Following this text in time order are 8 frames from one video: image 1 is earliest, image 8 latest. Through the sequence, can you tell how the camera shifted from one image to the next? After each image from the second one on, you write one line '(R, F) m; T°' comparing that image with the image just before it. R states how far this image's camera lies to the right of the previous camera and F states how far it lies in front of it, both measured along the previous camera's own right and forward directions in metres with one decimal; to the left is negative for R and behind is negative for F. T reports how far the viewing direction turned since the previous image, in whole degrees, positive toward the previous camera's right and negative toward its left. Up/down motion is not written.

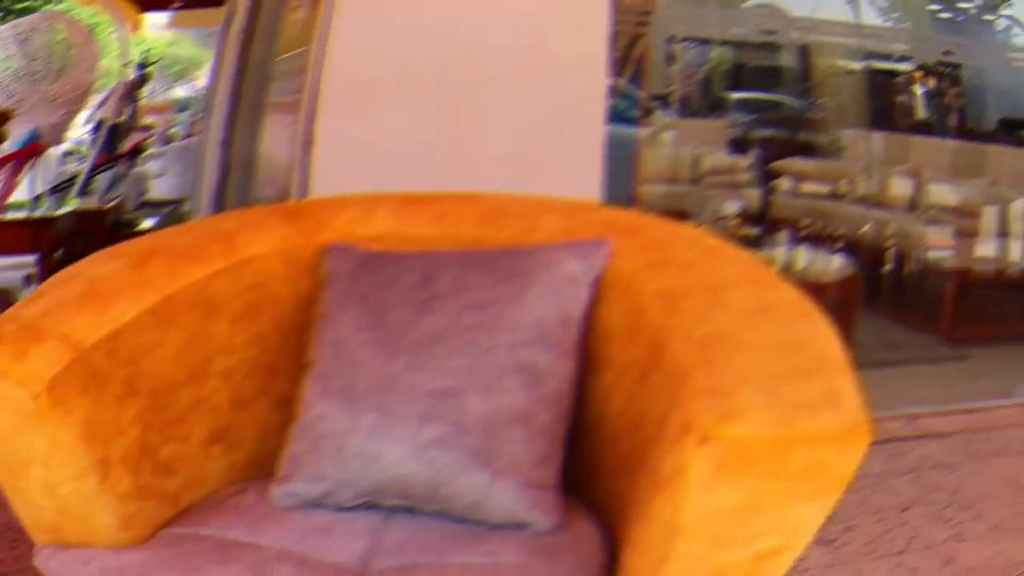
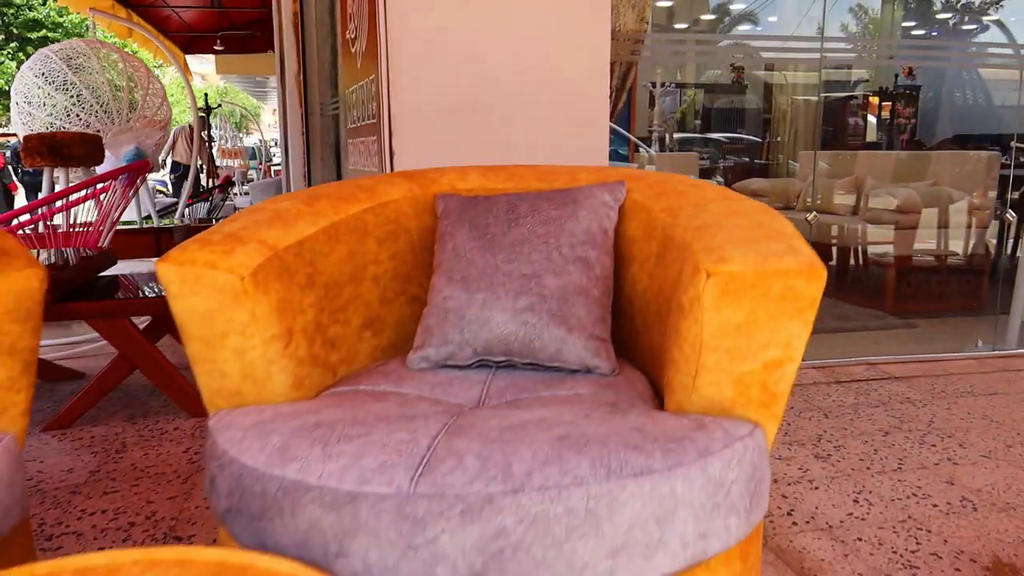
(-0.1, -0.3) m; 0°
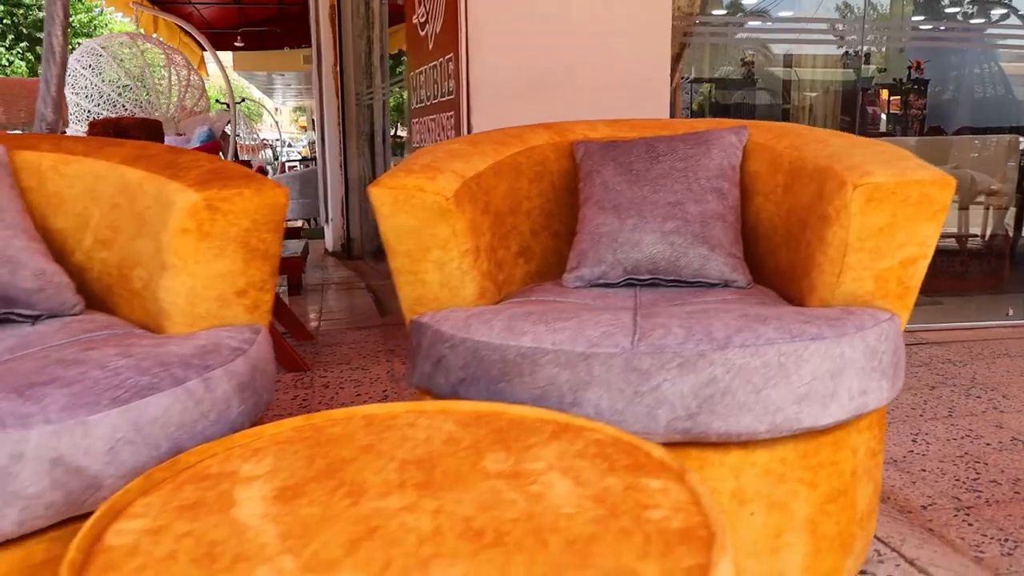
(-0.3, -0.2) m; 0°
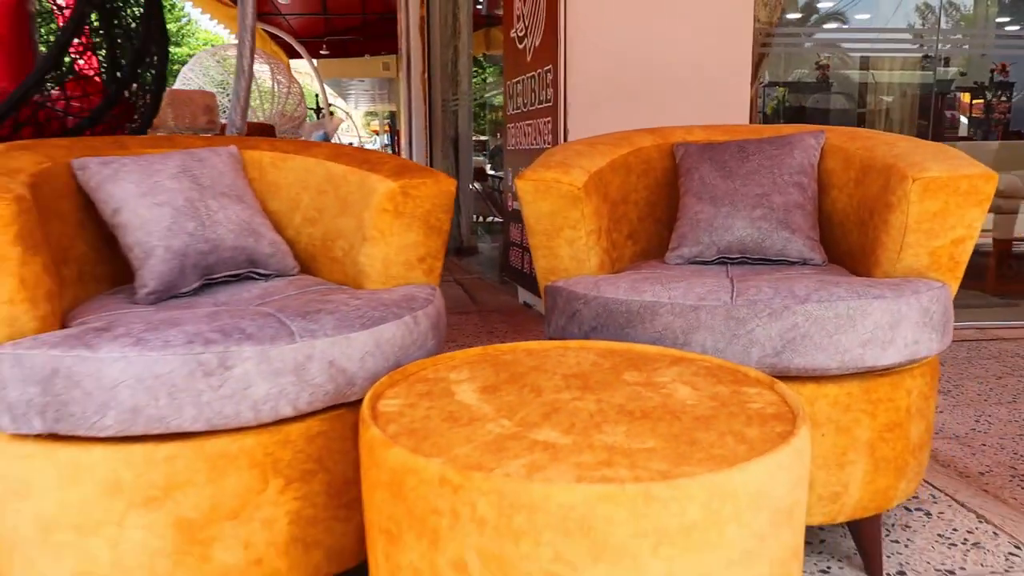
(-0.1, -0.3) m; -5°
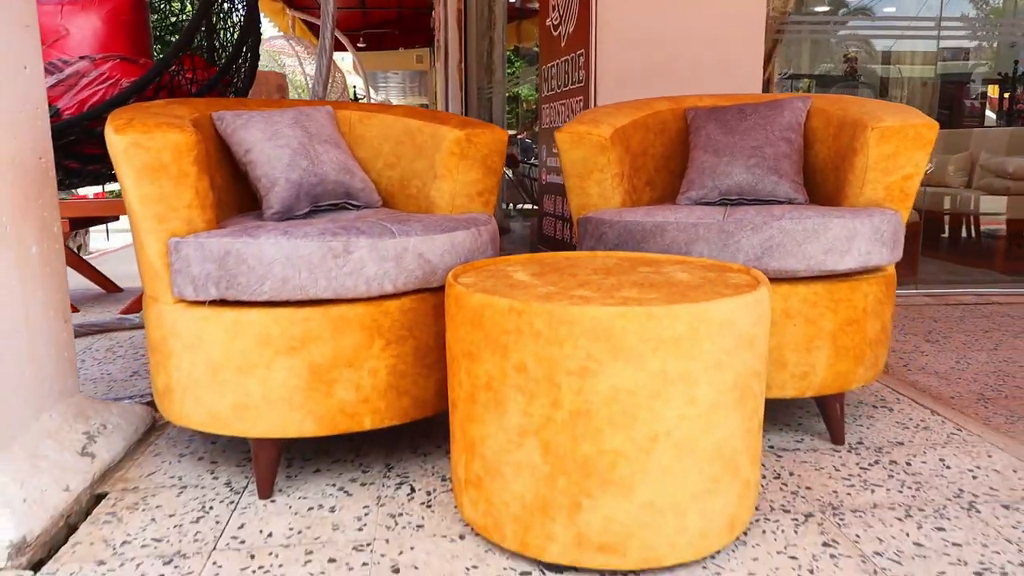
(0.0, -0.4) m; -2°
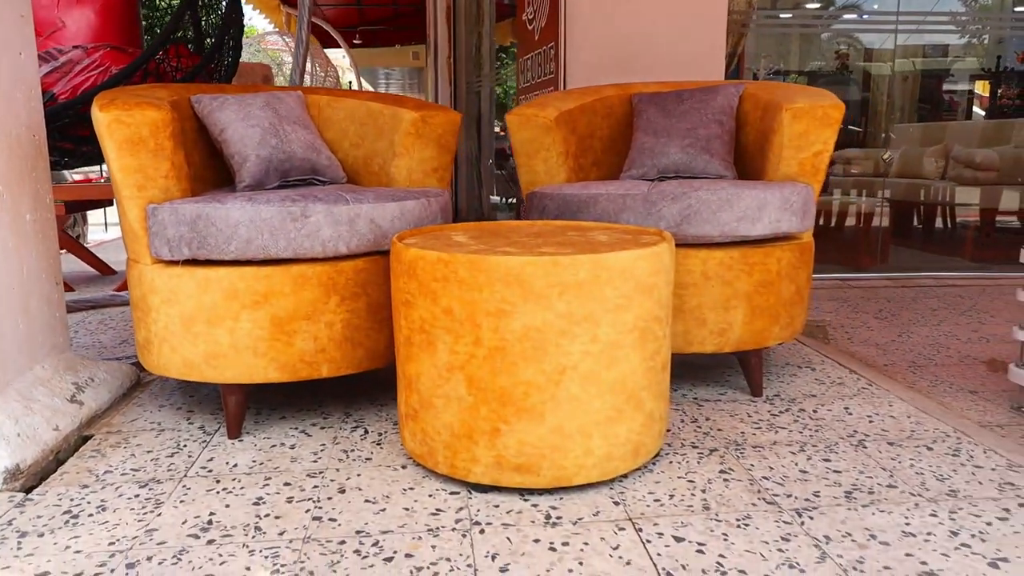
(+0.1, -0.2) m; 0°
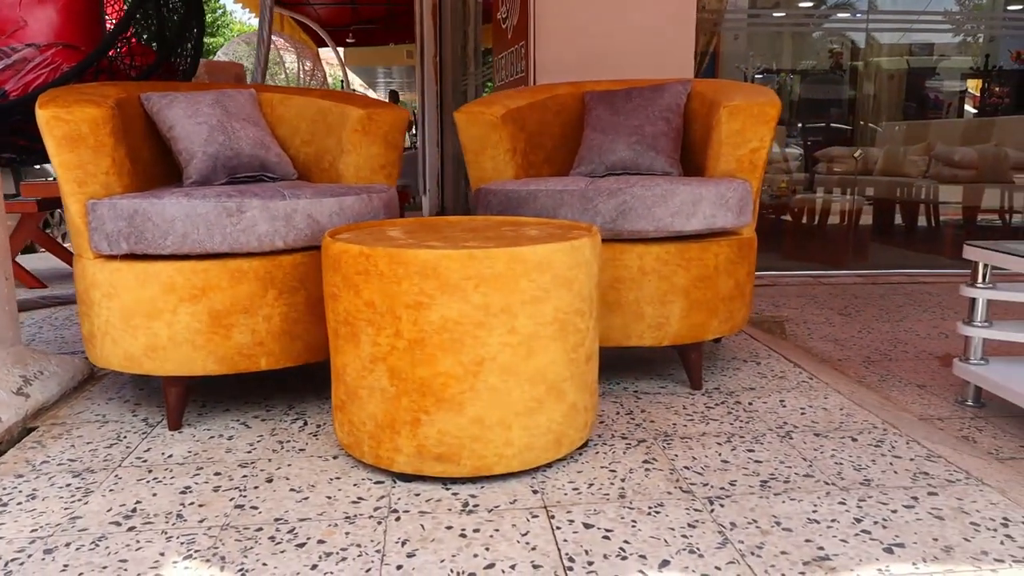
(+0.2, 0.0) m; 0°
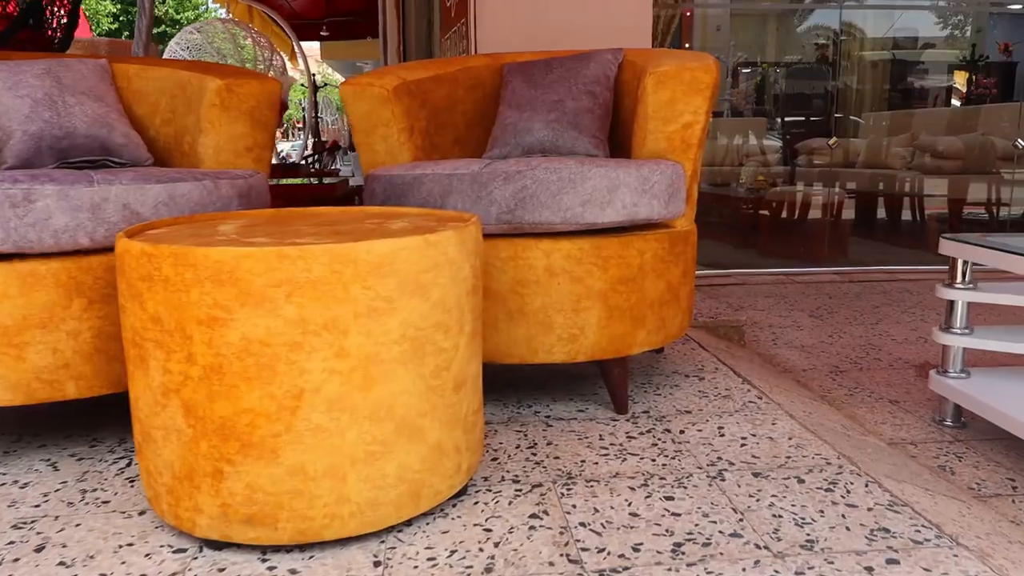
(+0.2, +0.4) m; +1°
